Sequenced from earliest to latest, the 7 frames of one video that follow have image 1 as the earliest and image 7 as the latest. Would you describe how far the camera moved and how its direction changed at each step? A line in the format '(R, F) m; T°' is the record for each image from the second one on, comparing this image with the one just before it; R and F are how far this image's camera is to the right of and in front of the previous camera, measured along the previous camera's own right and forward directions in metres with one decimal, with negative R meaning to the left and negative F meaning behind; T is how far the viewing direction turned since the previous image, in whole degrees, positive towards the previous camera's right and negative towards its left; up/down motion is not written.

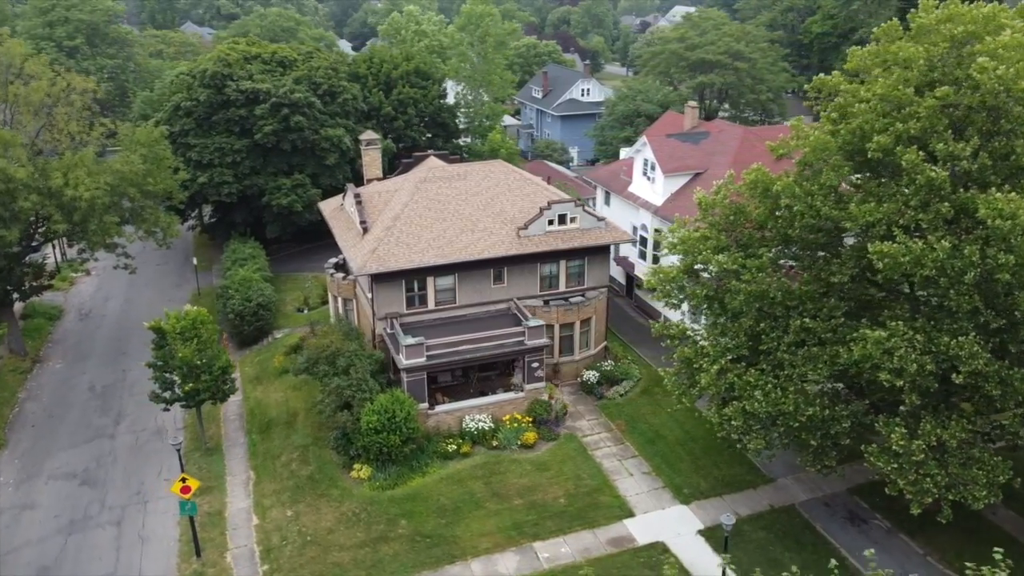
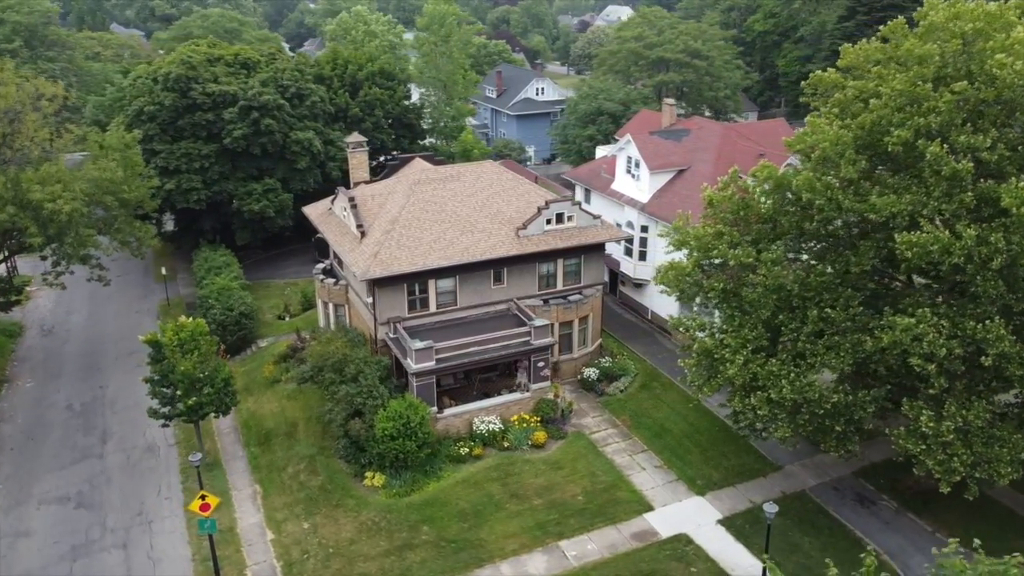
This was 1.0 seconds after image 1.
(-2.2, +0.1) m; +4°
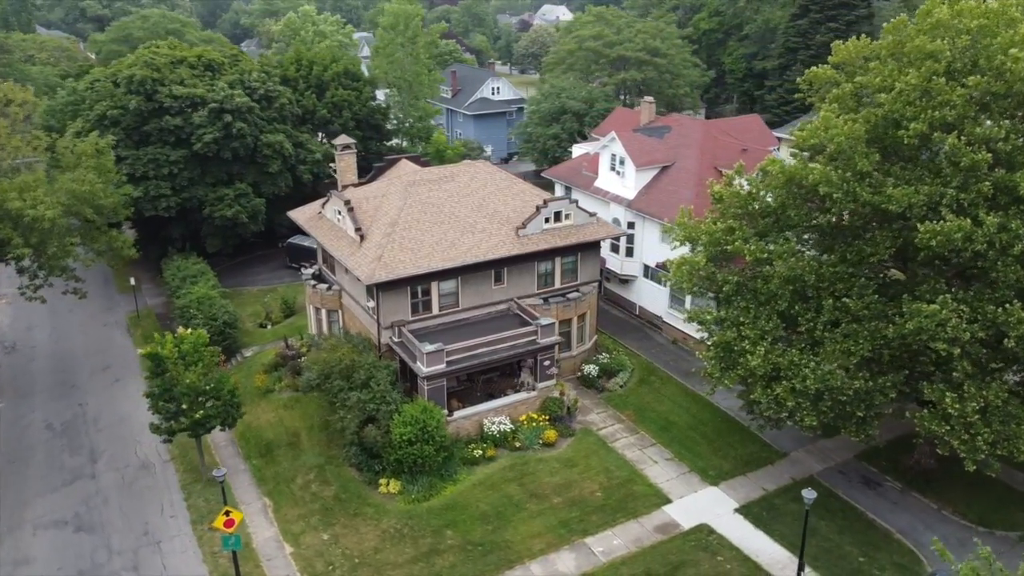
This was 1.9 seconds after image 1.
(-2.2, +0.2) m; +4°
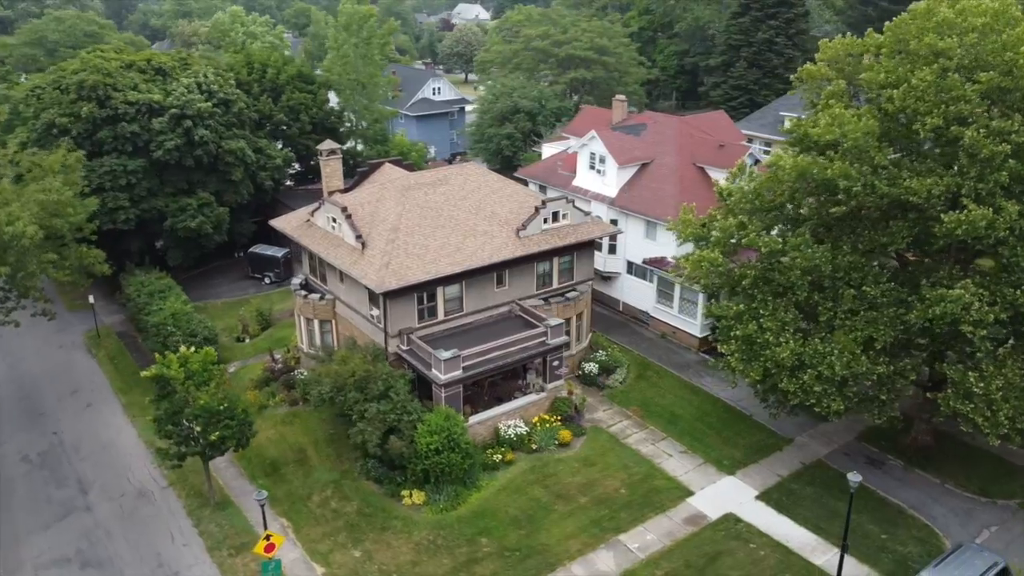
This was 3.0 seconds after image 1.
(-2.9, +0.3) m; +6°
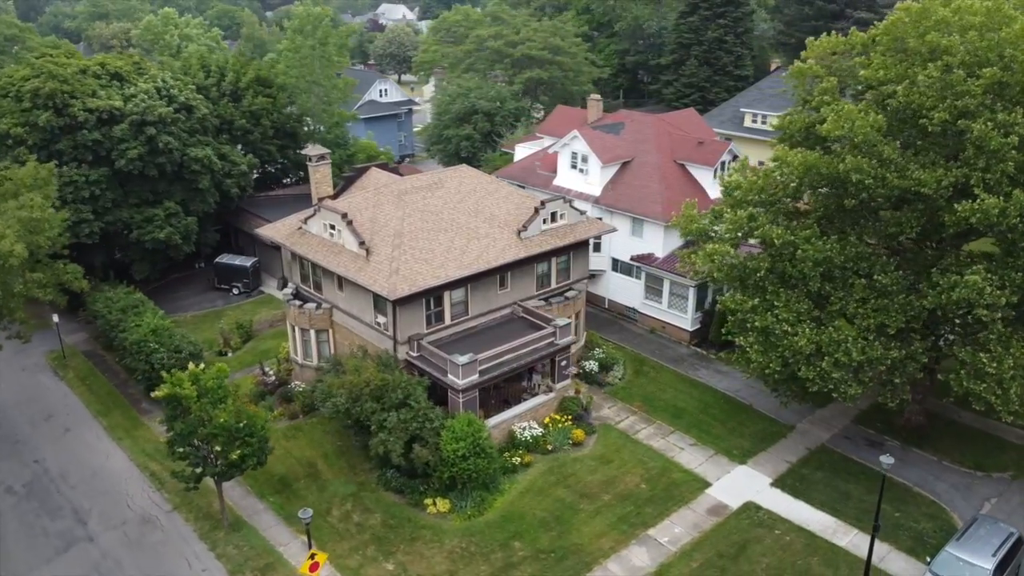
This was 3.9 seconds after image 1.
(-2.6, +0.2) m; +5°
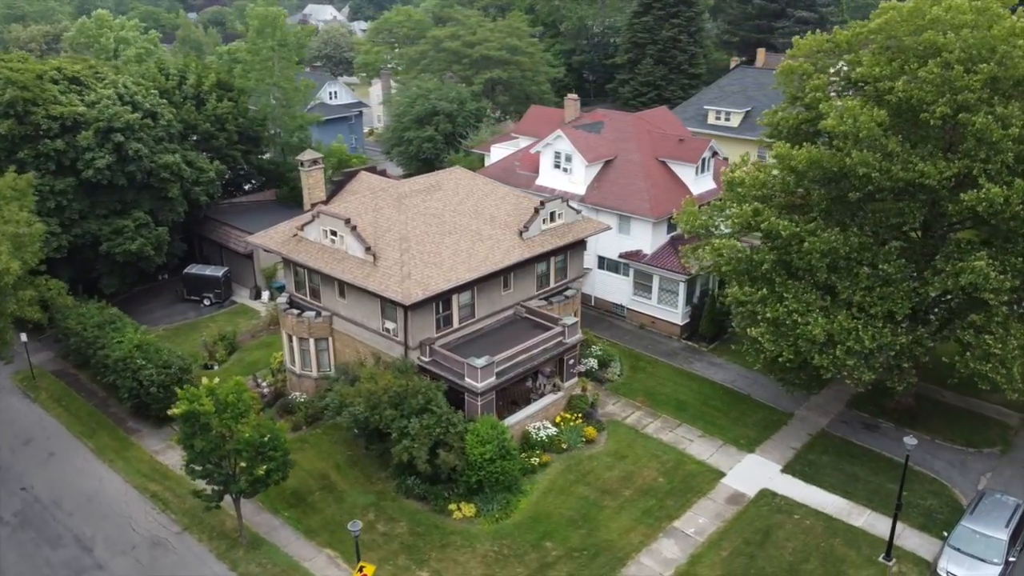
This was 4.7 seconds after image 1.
(-2.4, +0.1) m; +5°
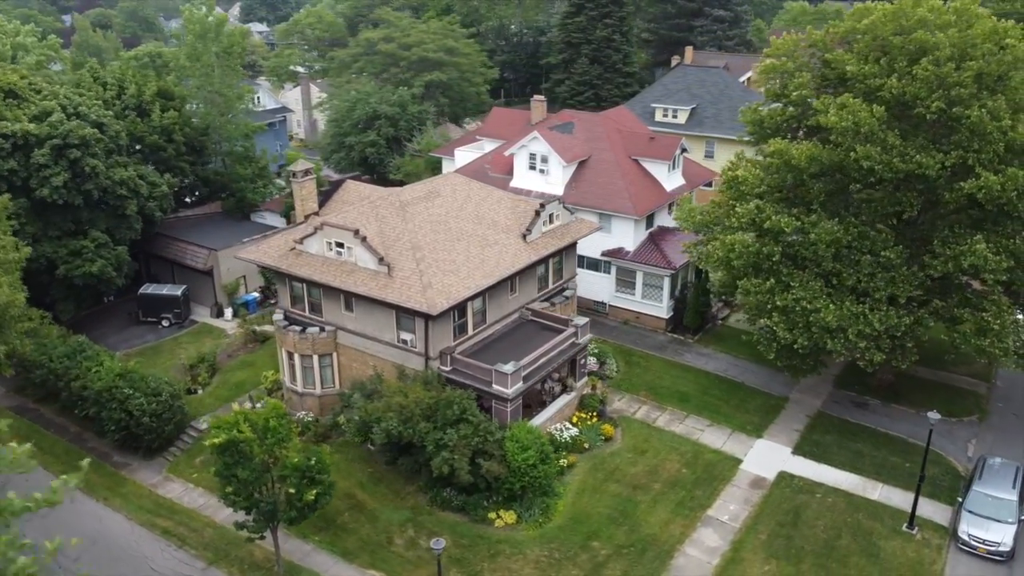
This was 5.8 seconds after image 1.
(-3.6, +0.2) m; +7°
